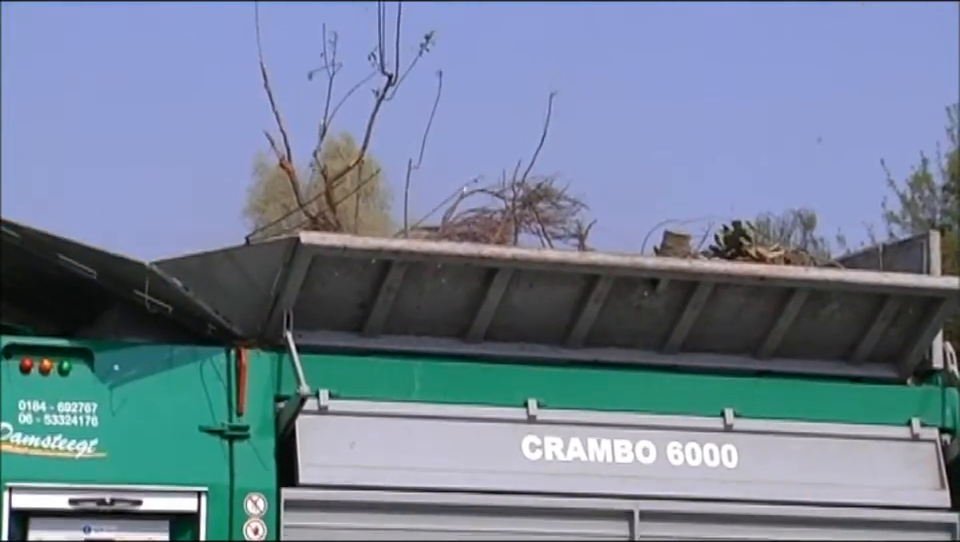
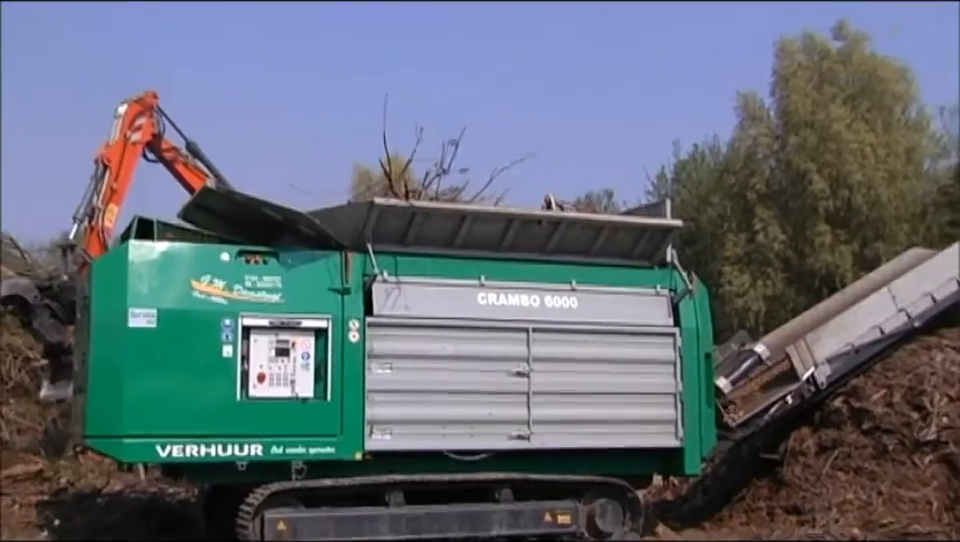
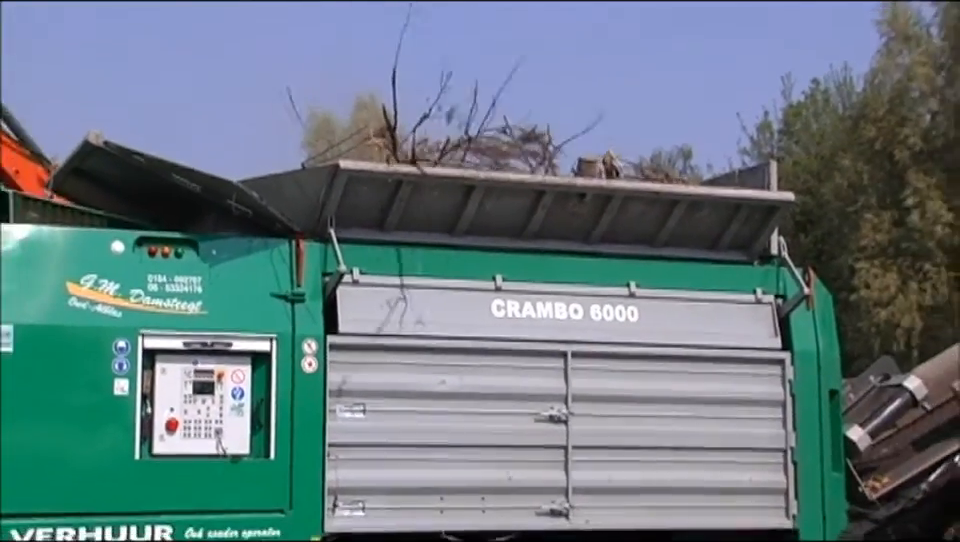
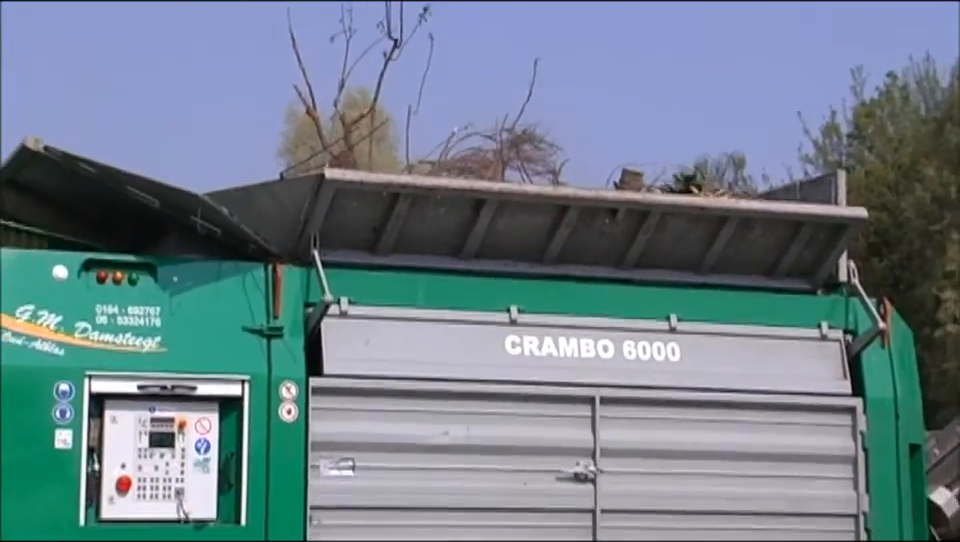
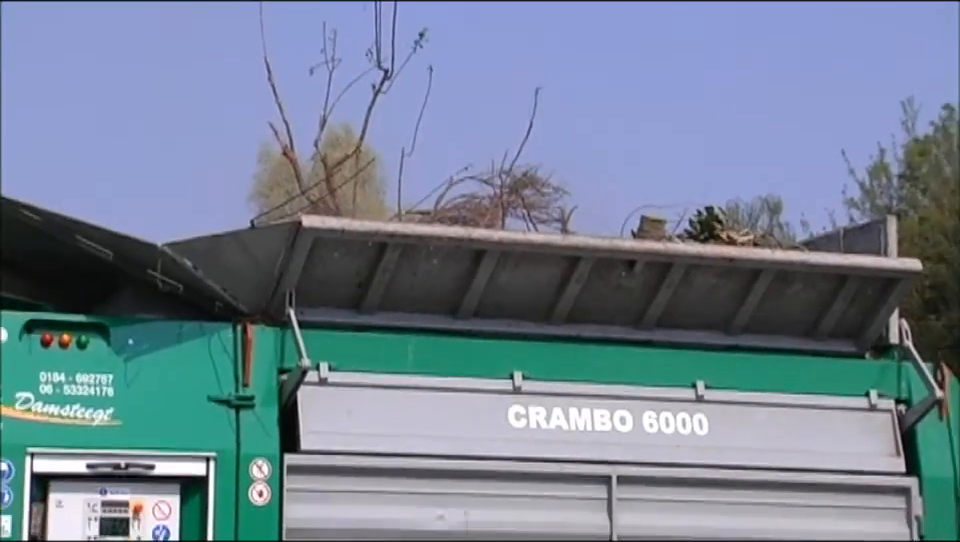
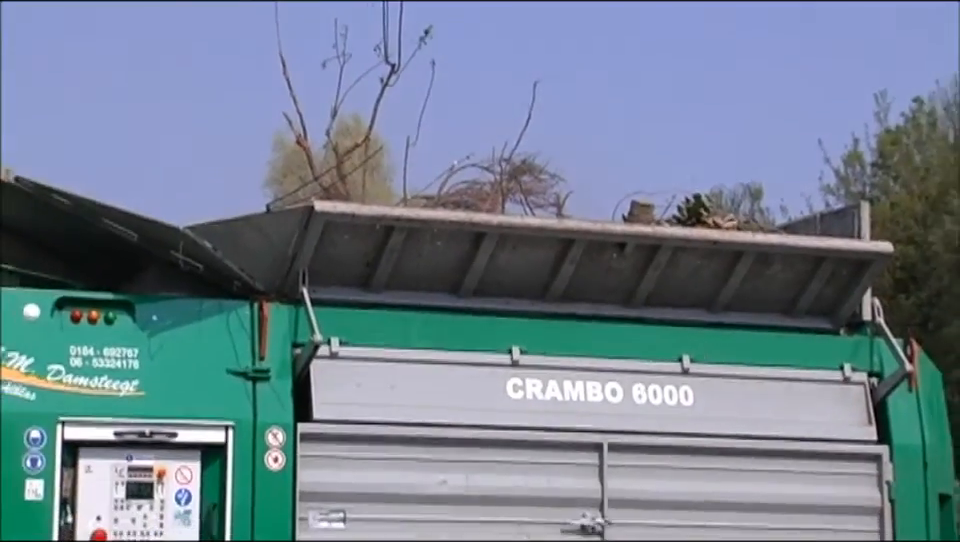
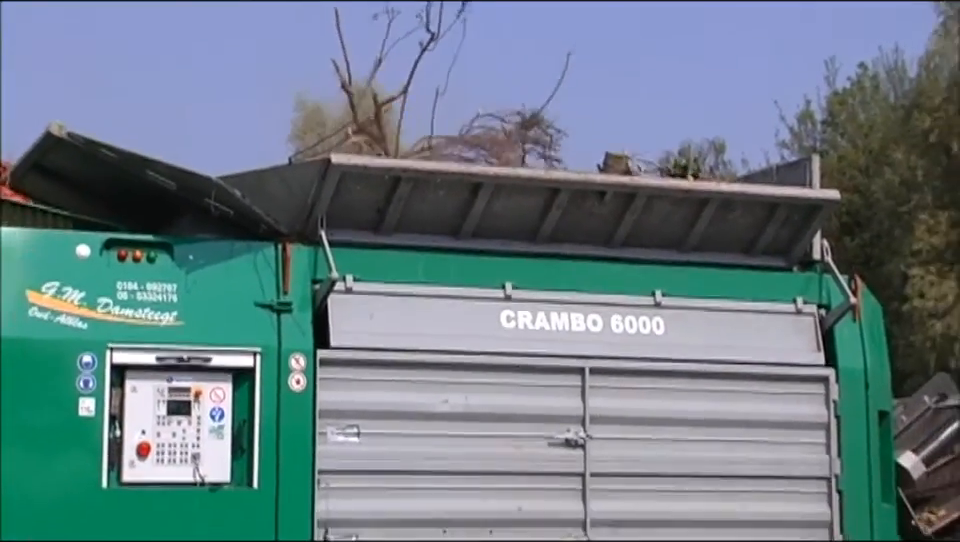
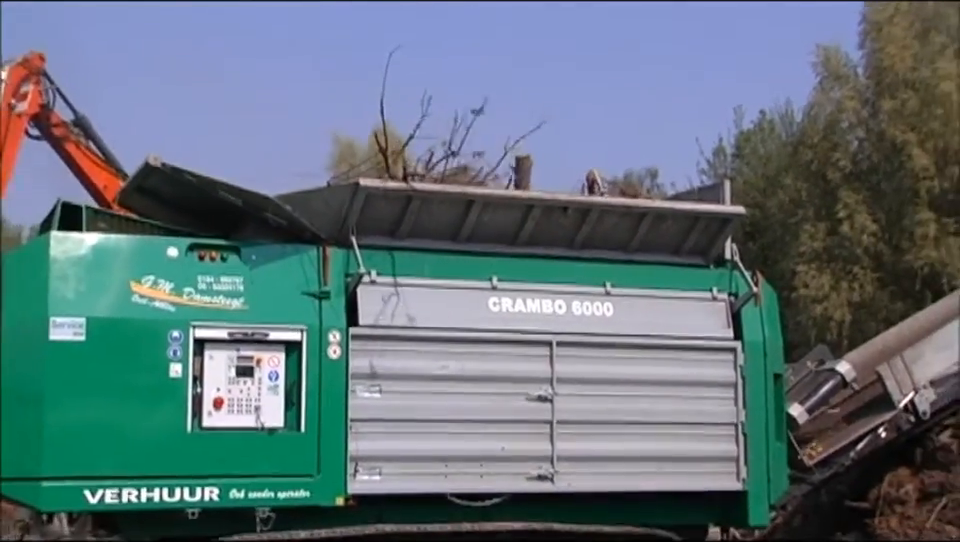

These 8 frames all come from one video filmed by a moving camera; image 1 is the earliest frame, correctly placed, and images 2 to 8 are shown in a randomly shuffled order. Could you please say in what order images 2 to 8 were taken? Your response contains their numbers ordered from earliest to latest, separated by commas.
5, 6, 4, 7, 3, 8, 2
